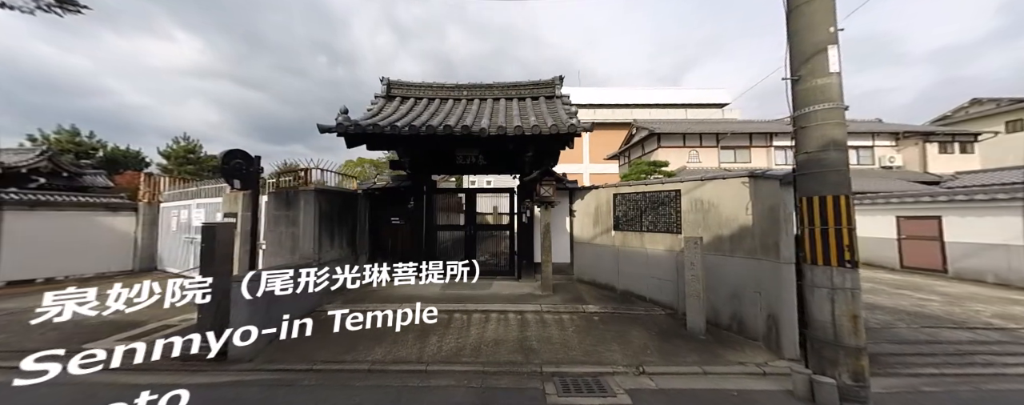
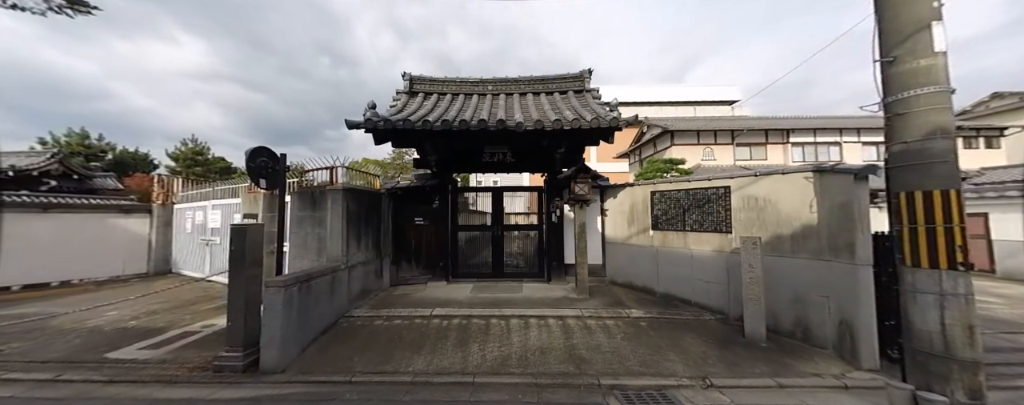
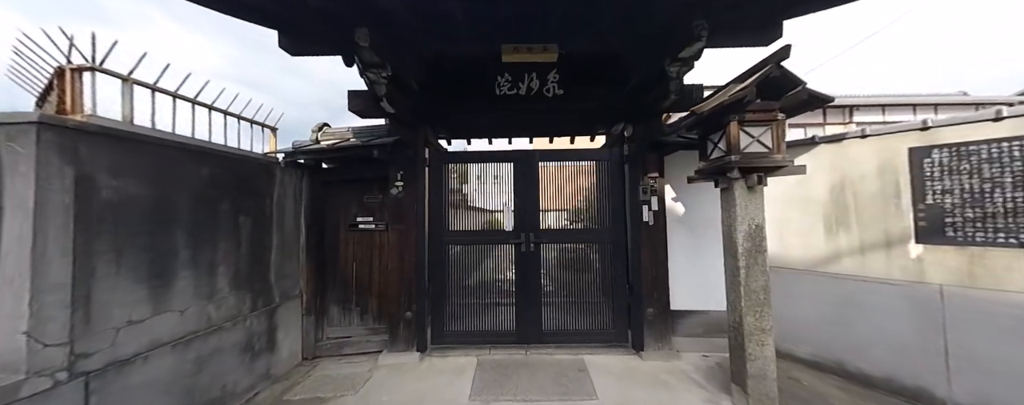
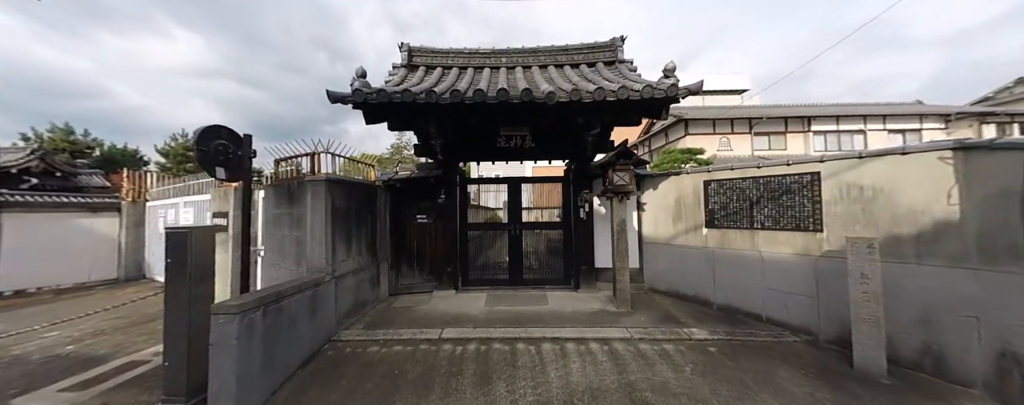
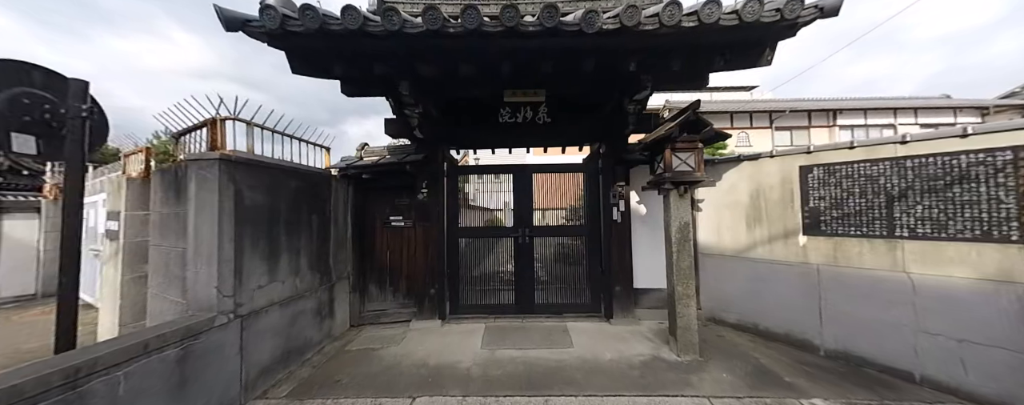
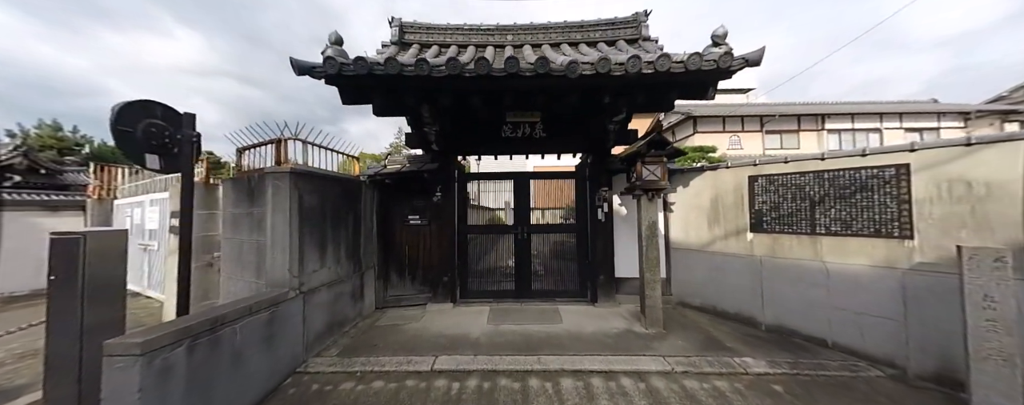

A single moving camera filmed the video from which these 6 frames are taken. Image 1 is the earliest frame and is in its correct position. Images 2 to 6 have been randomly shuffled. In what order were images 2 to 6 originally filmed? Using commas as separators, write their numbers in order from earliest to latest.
2, 4, 6, 5, 3
